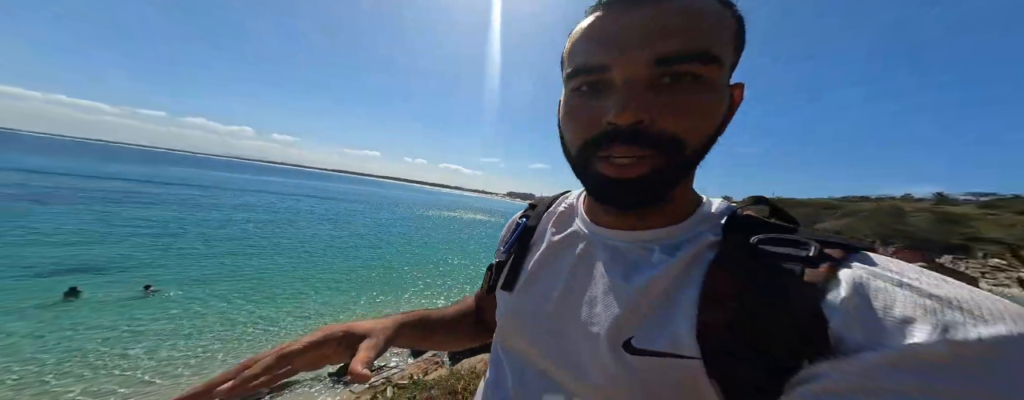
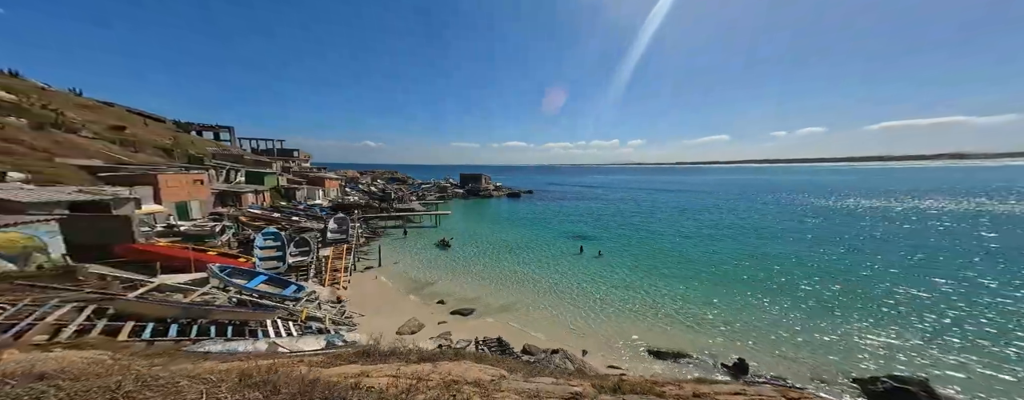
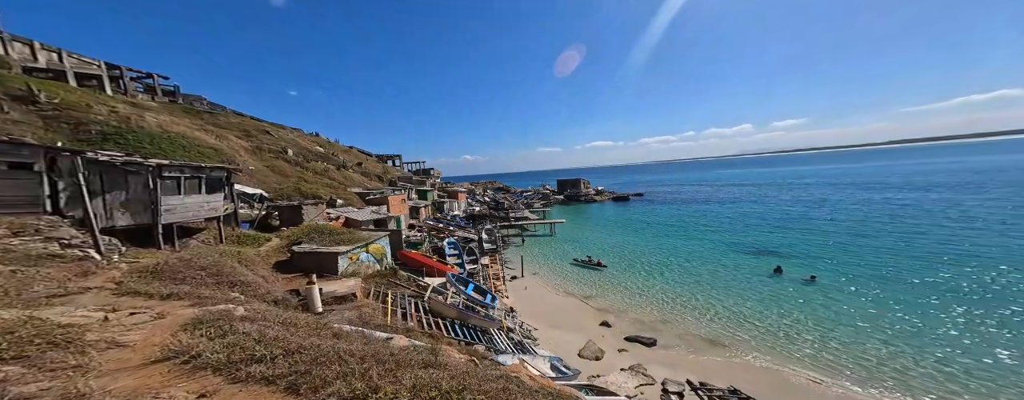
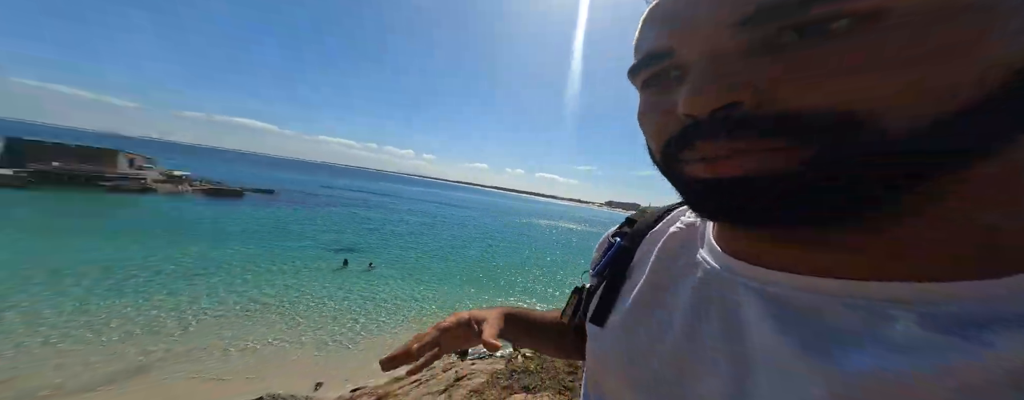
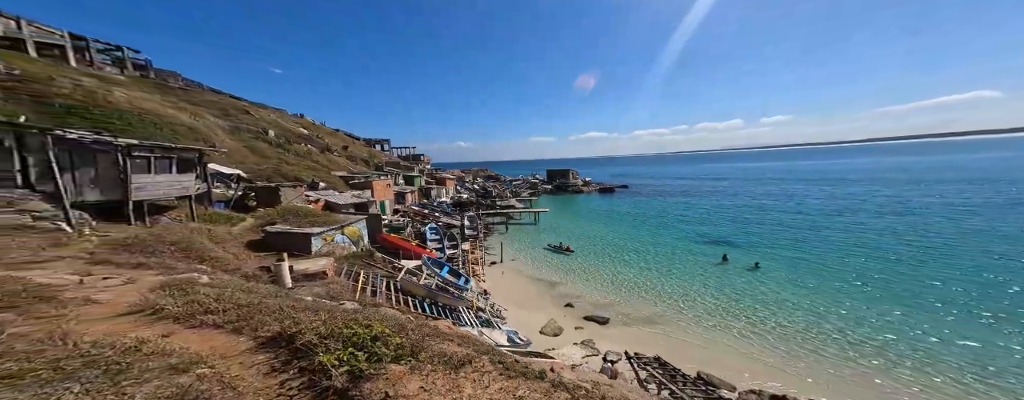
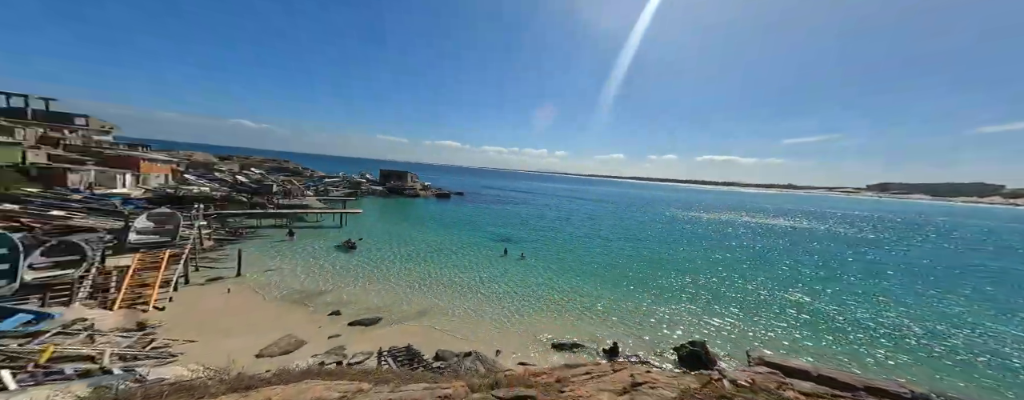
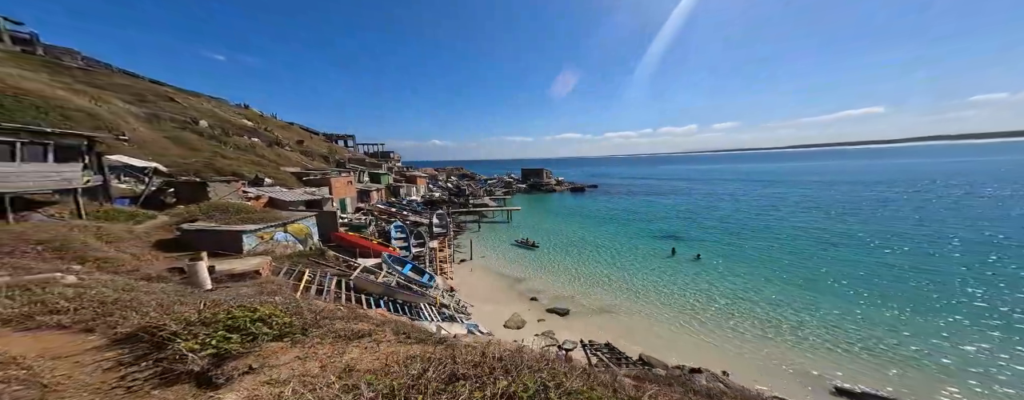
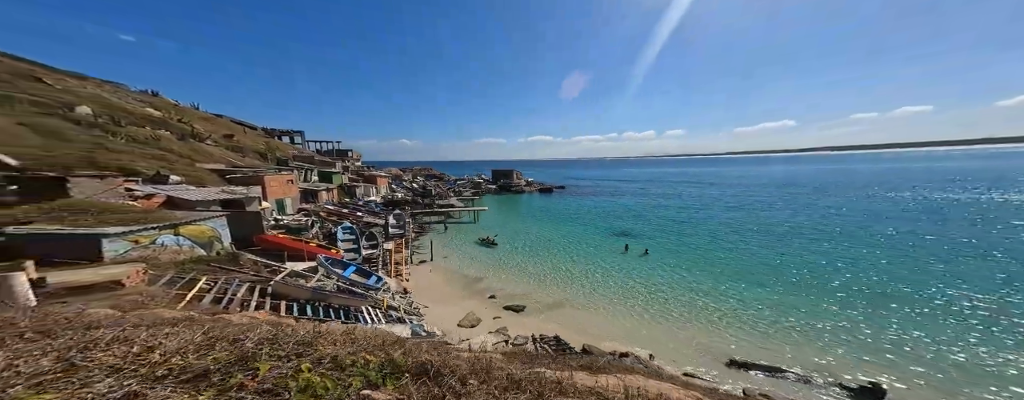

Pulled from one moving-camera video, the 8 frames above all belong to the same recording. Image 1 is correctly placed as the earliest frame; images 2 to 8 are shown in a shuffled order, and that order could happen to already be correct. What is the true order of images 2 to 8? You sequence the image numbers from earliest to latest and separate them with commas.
4, 6, 2, 8, 7, 5, 3
